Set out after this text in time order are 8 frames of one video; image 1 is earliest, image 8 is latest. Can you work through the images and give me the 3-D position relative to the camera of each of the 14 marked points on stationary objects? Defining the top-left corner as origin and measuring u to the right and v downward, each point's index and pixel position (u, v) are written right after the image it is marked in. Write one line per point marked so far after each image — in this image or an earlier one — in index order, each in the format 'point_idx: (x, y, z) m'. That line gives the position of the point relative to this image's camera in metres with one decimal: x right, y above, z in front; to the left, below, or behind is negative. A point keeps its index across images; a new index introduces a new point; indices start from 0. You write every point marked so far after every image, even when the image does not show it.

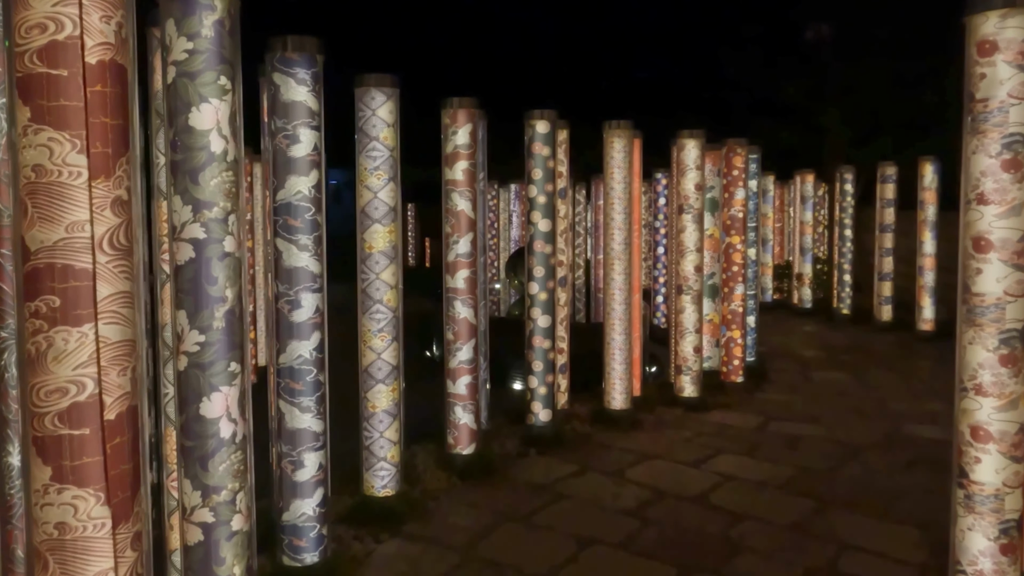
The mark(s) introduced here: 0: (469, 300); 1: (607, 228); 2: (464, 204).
0: (-0.2, -0.1, +3.1) m
1: (+0.5, +0.3, +3.8) m
2: (-0.2, +0.4, +3.1) m
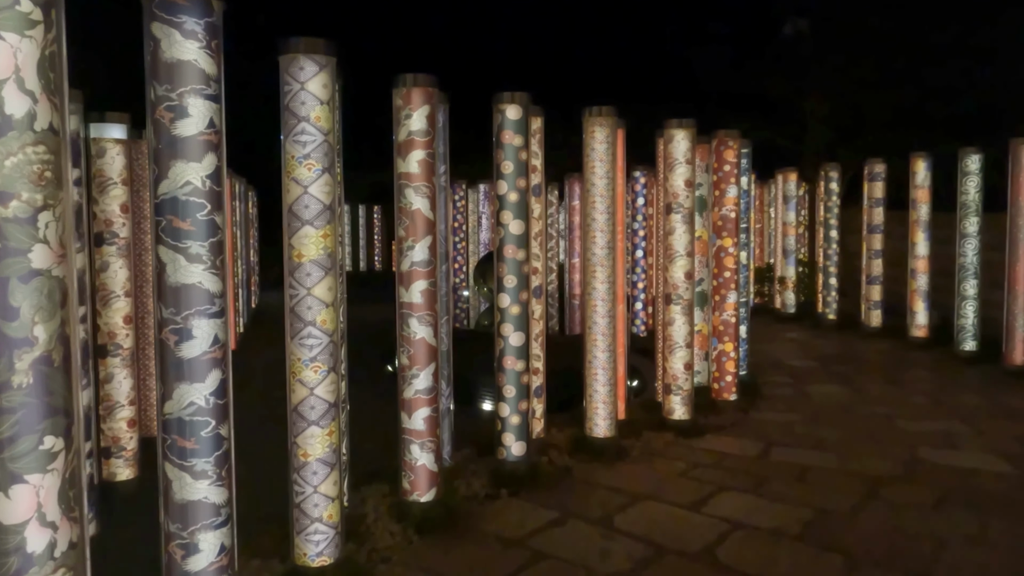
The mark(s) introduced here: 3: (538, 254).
0: (-0.3, -0.1, +2.6) m
1: (+0.4, +0.3, +3.4) m
2: (-0.3, +0.3, +2.6) m
3: (+0.1, +0.2, +3.3) m
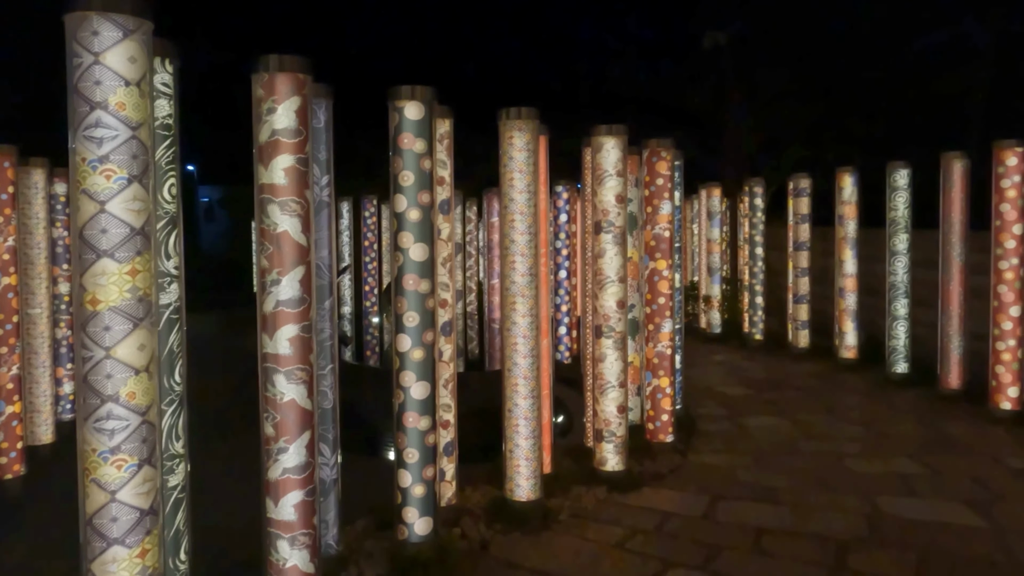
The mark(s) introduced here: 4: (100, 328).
0: (-0.6, -0.2, +2.0) m
1: (0.0, +0.1, +2.8) m
2: (-0.6, +0.2, +2.0) m
3: (-0.2, 0.0, +2.7) m
4: (-0.8, -0.1, +1.4) m
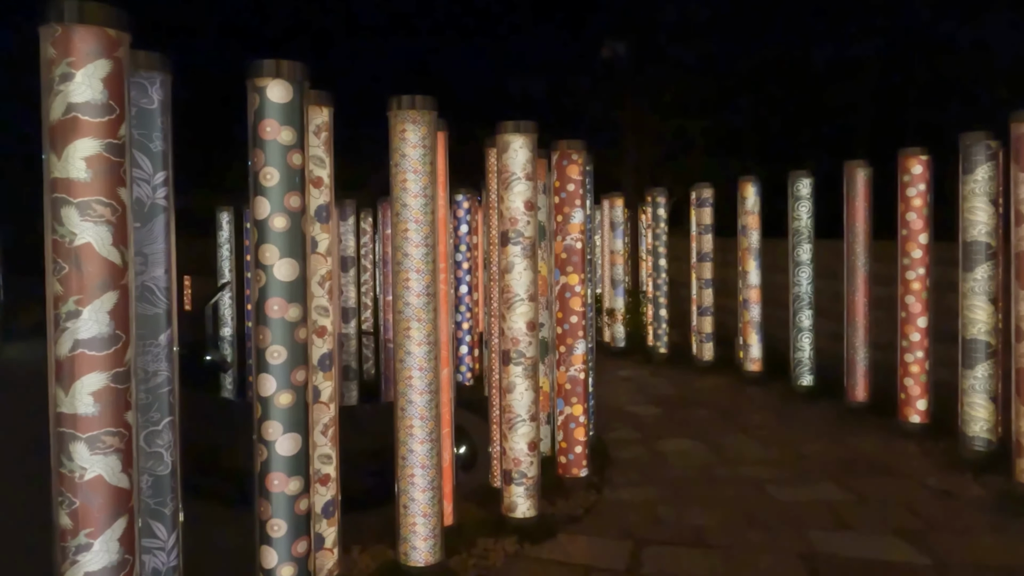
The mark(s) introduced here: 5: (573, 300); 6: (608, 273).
0: (-0.8, -0.3, +1.4) m
1: (-0.4, +0.1, +2.4) m
2: (-0.8, +0.1, +1.4) m
3: (-0.6, -0.1, +2.3) m
4: (-1.0, -0.1, +0.9) m
5: (+0.3, -0.1, +3.3) m
6: (+0.9, +0.1, +7.0) m
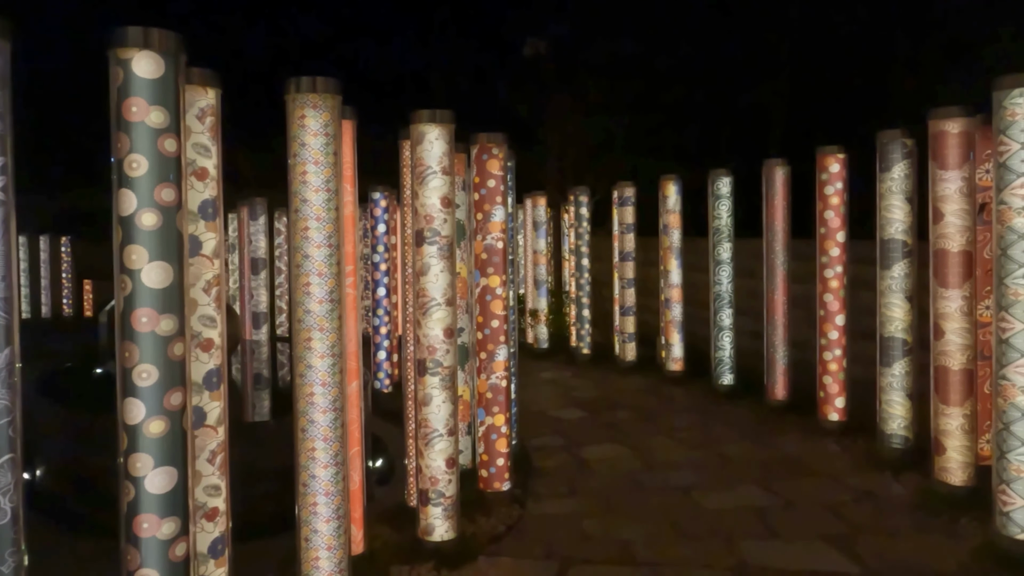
0: (-1.0, -0.3, +1.1) m
1: (-0.6, 0.0, +2.1) m
2: (-1.0, +0.1, +1.1) m
3: (-0.8, -0.1, +2.0) m
4: (-1.1, -0.2, +0.6) m
5: (-0.1, -0.1, +3.1) m
6: (+0.2, +0.1, +6.9) m
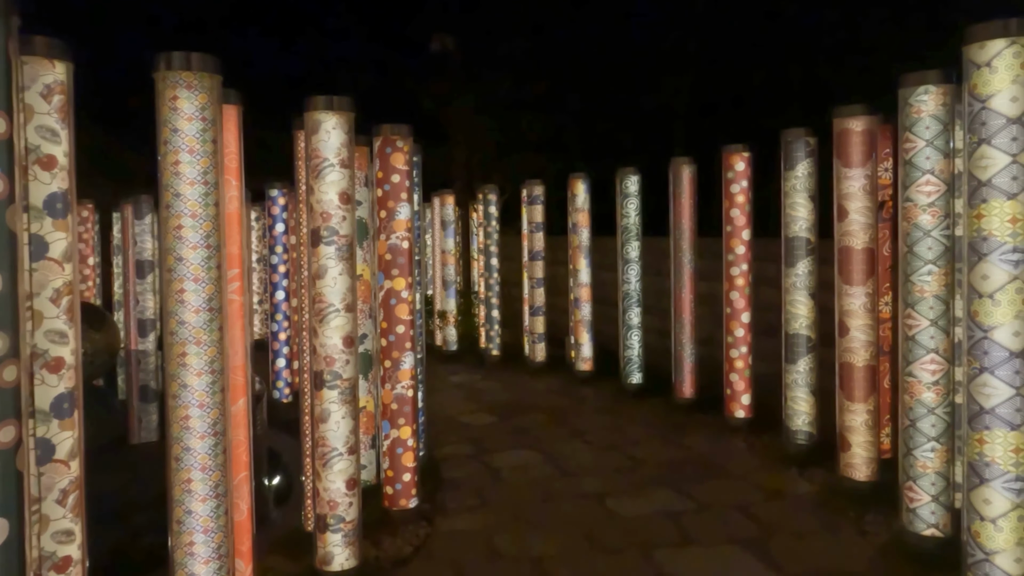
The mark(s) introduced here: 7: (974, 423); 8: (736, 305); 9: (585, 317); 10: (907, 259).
0: (-1.1, -0.3, +0.8) m
1: (-0.9, 0.0, +1.8) m
2: (-1.1, +0.1, +0.8) m
3: (-1.0, -0.1, +1.7) m
4: (-1.1, -0.2, +0.2) m
5: (-0.4, -0.1, +2.9) m
6: (-0.7, +0.1, +6.6) m
7: (+1.2, -0.4, +1.8) m
8: (+1.3, -0.1, +4.1) m
9: (+0.6, -0.2, +5.5) m
10: (+1.3, +0.1, +2.4) m
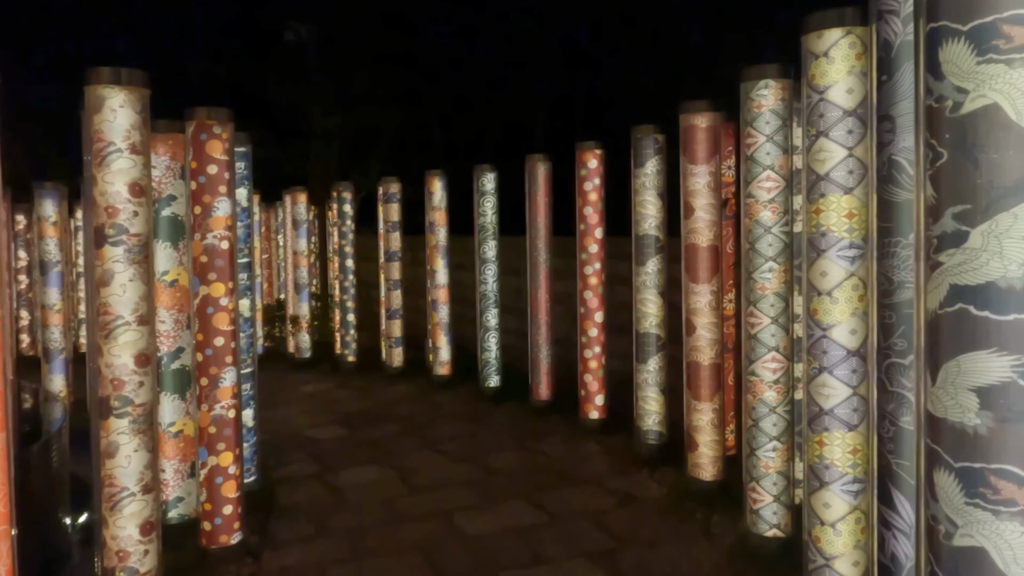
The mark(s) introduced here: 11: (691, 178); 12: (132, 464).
0: (-1.3, -0.4, +0.4) m
1: (-1.3, 0.0, +1.4) m
2: (-1.3, 0.0, +0.4) m
3: (-1.4, -0.1, +1.2) m
4: (-1.2, -0.2, -0.2) m
5: (-1.0, -0.1, +2.5) m
6: (-2.0, +0.1, +6.2) m
7: (+0.8, -0.3, +1.8) m
8: (+0.4, -0.1, +4.0) m
9: (-0.5, -0.2, +5.3) m
10: (+0.8, +0.1, +2.4) m
11: (+0.7, +0.4, +2.8) m
12: (-1.0, -0.5, +2.0) m
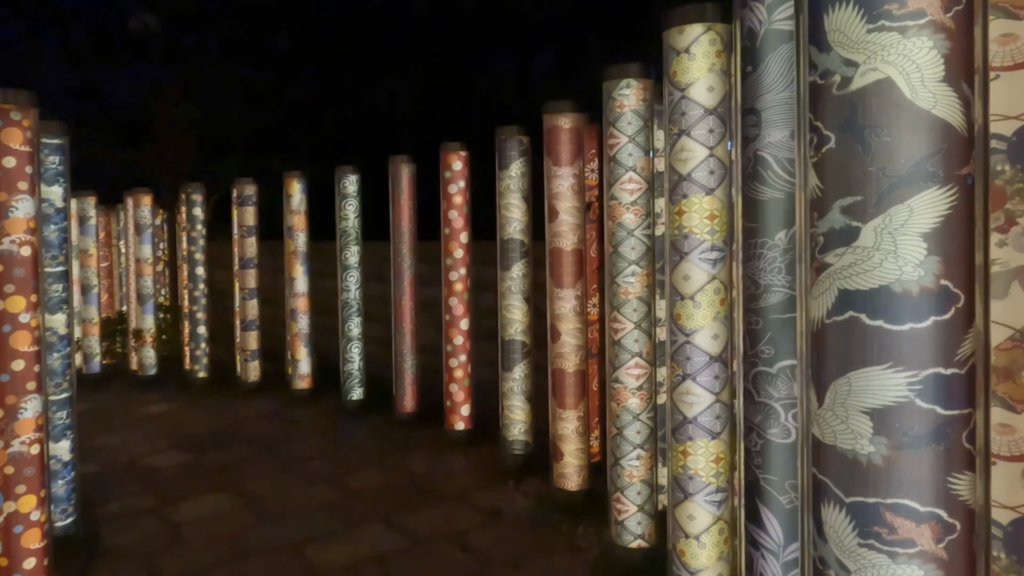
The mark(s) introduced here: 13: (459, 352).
0: (-1.3, -0.4, 0.0) m
1: (-1.5, 0.0, +1.0) m
2: (-1.4, 0.0, 0.0) m
3: (-1.6, -0.2, +0.8) m
4: (-1.2, -0.2, -0.6) m
5: (-1.5, -0.1, +2.1) m
6: (-3.1, 0.0, +5.6) m
7: (+0.4, -0.4, +1.8) m
8: (-0.3, -0.1, +3.9) m
9: (-1.5, -0.3, +5.0) m
10: (+0.3, +0.1, +2.3) m
11: (+0.2, +0.4, +2.8) m
12: (-1.4, -0.5, +1.6) m
13: (-0.3, -0.4, +3.9) m
